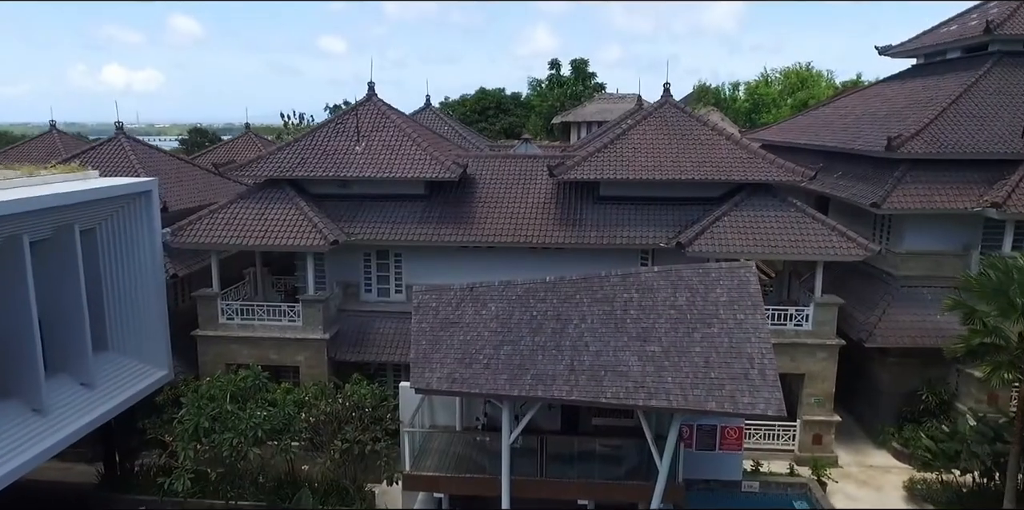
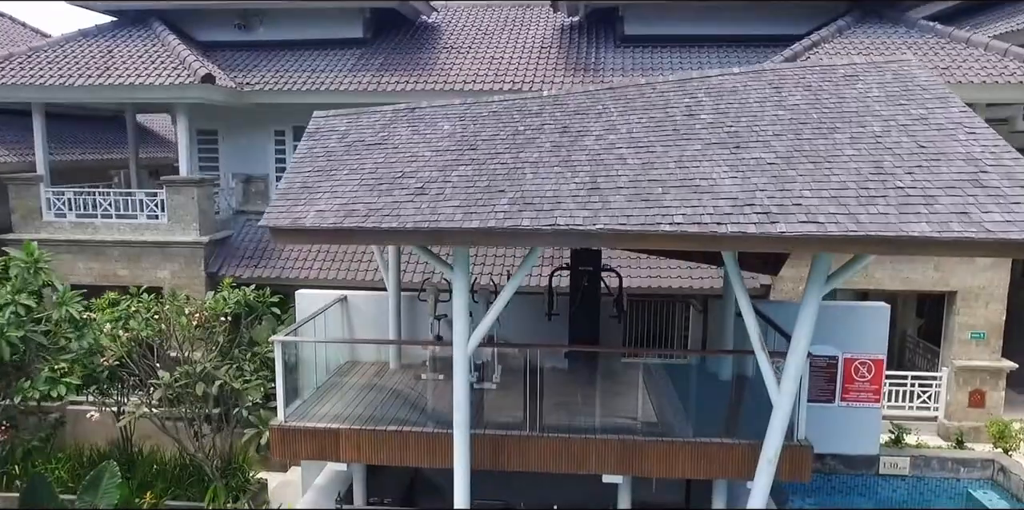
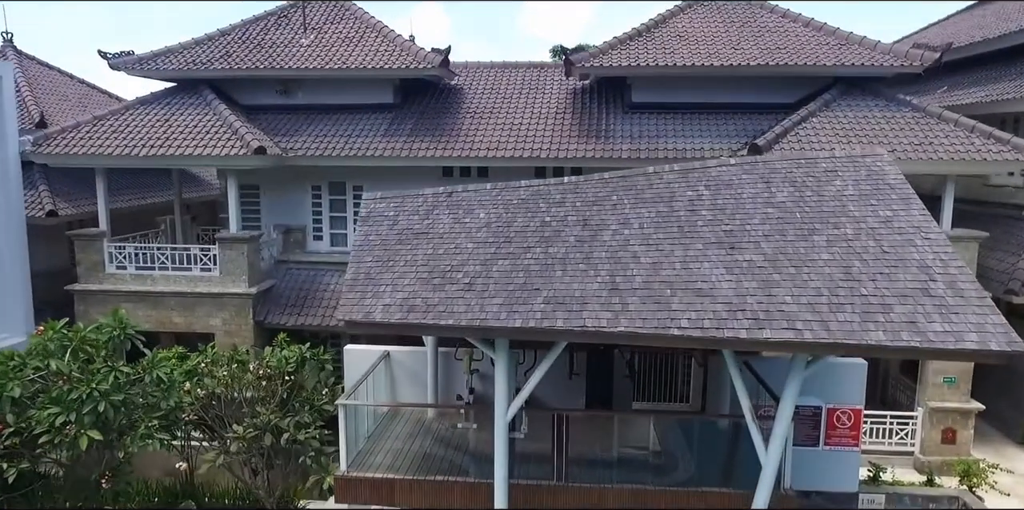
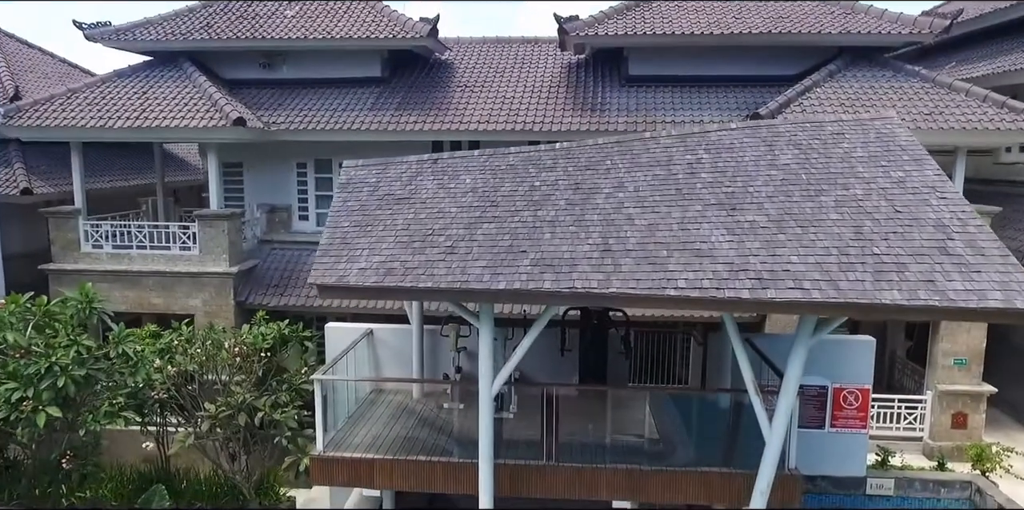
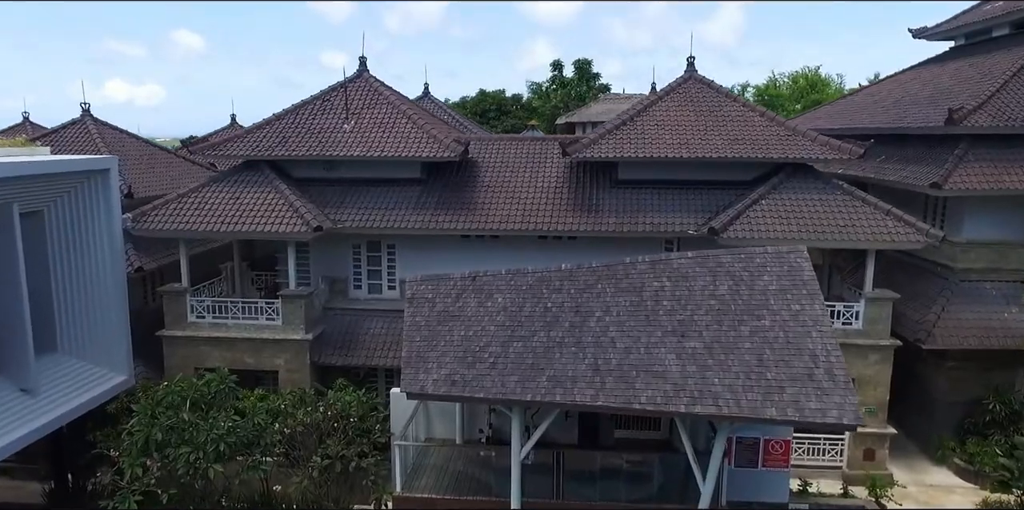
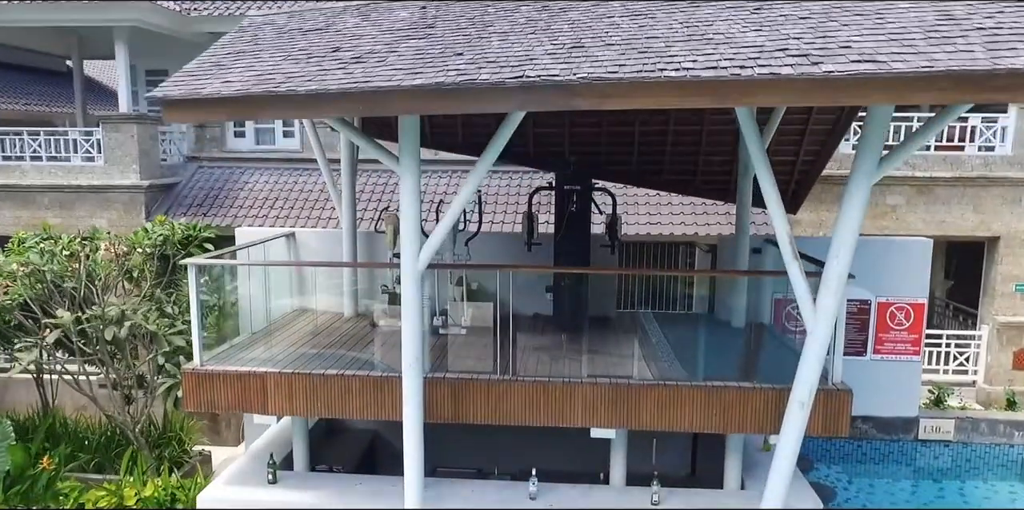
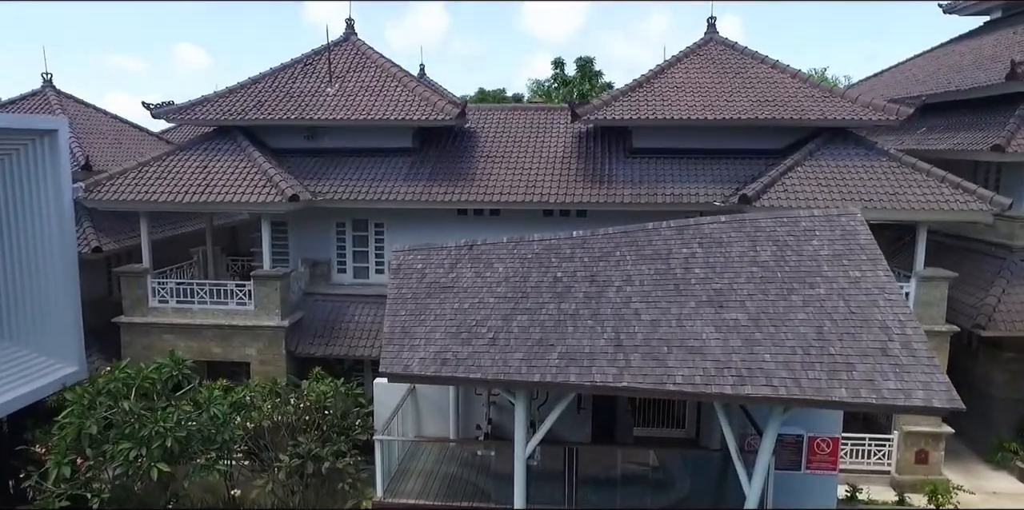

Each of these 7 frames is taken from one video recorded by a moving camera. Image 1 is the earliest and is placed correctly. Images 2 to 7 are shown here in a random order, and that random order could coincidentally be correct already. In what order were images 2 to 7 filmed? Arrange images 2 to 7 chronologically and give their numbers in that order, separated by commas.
5, 7, 3, 4, 2, 6
